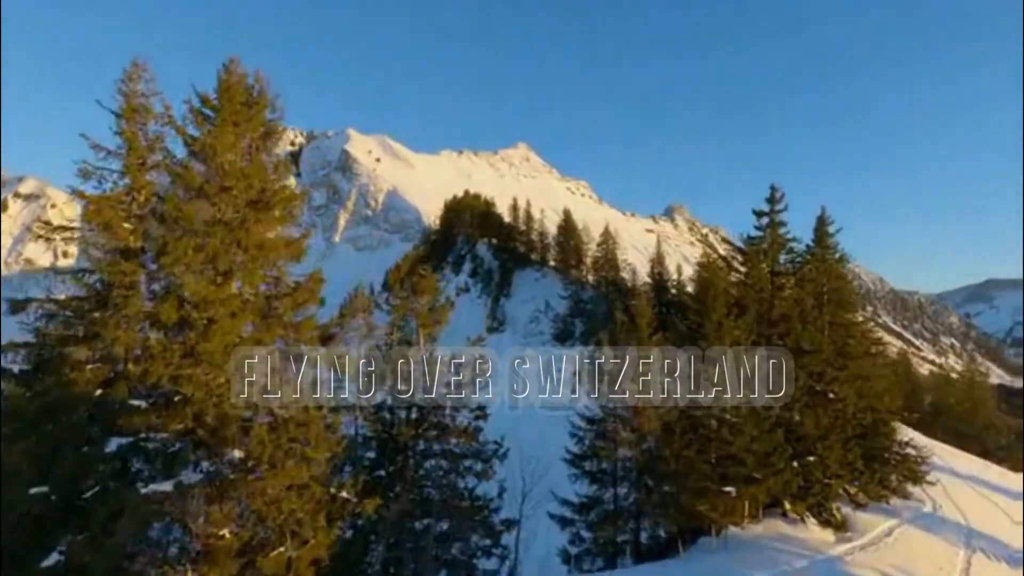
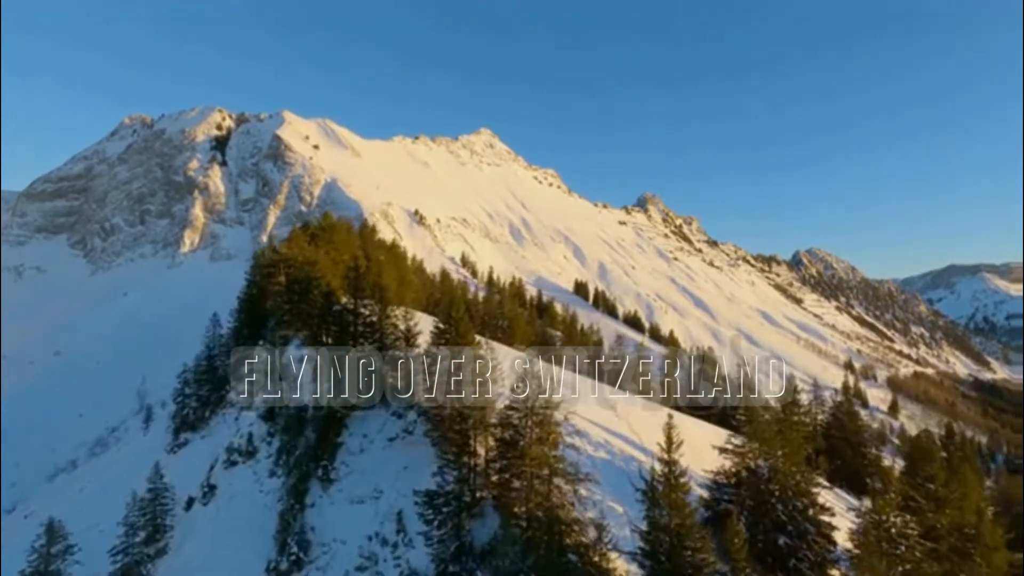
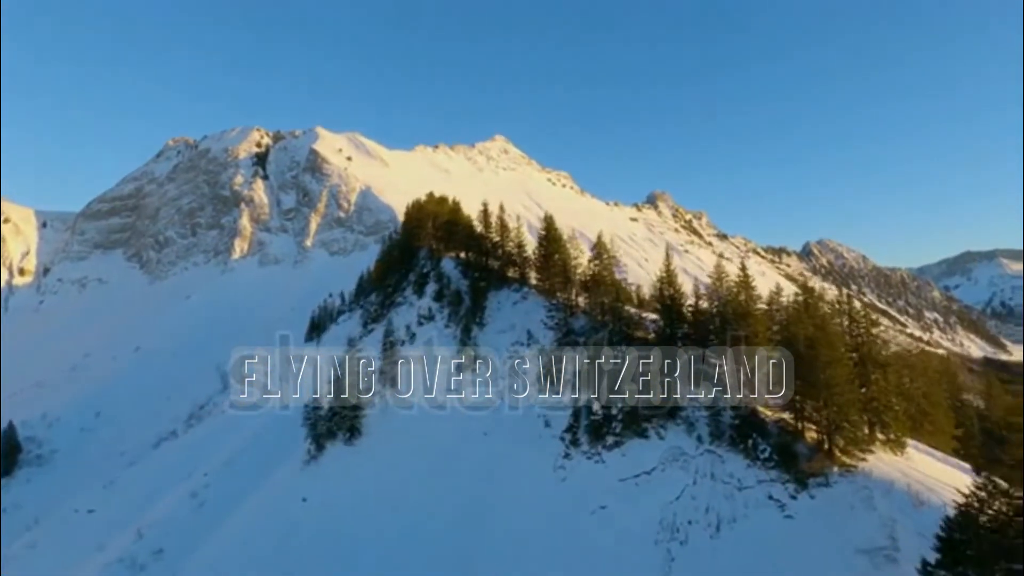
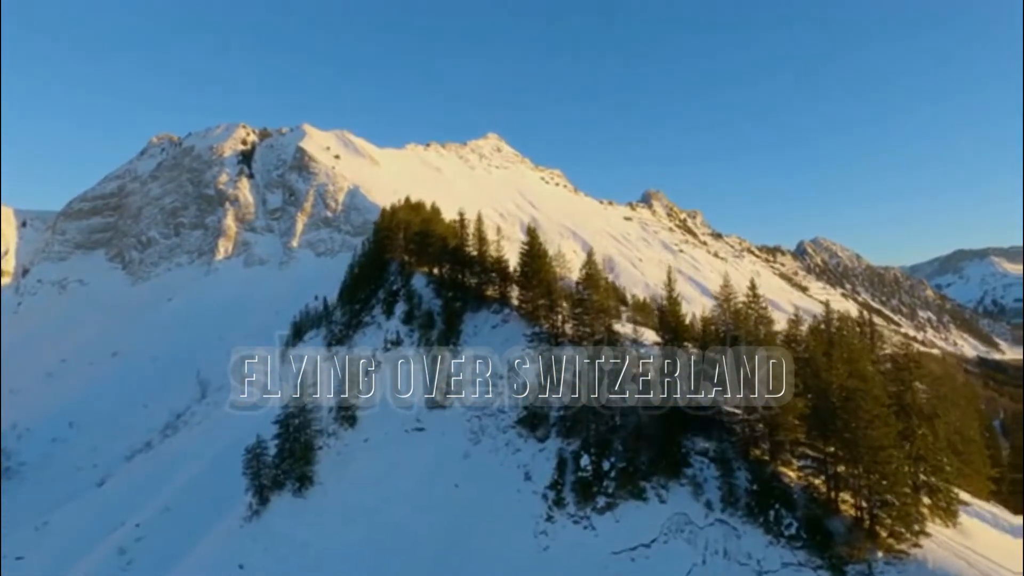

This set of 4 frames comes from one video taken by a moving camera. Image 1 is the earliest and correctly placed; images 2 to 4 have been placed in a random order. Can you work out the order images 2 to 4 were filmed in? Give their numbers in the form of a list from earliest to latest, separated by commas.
3, 4, 2
